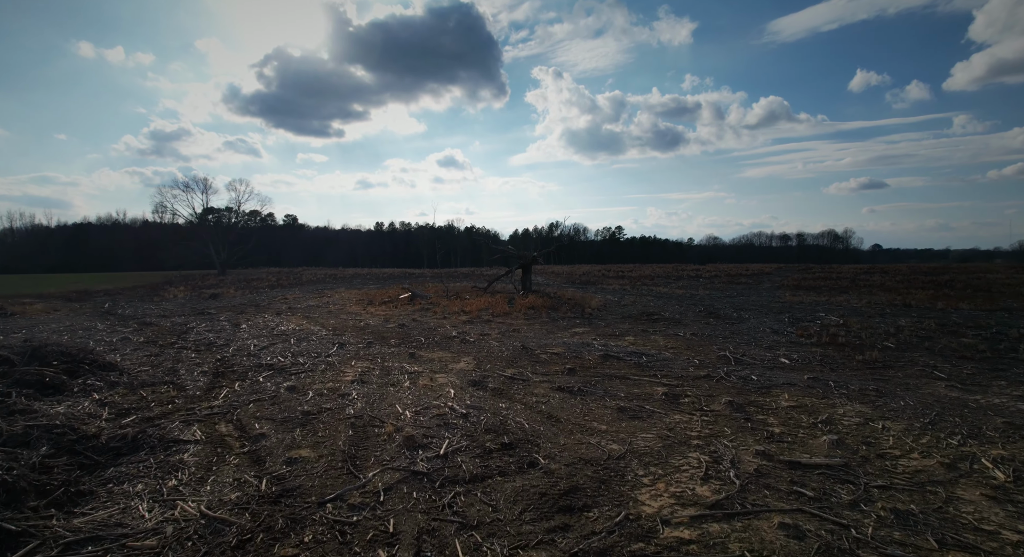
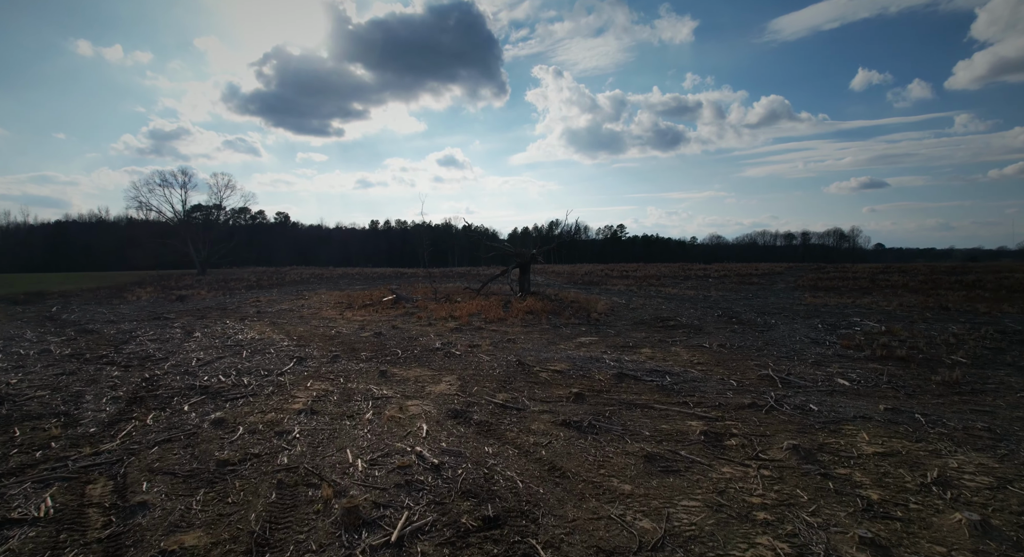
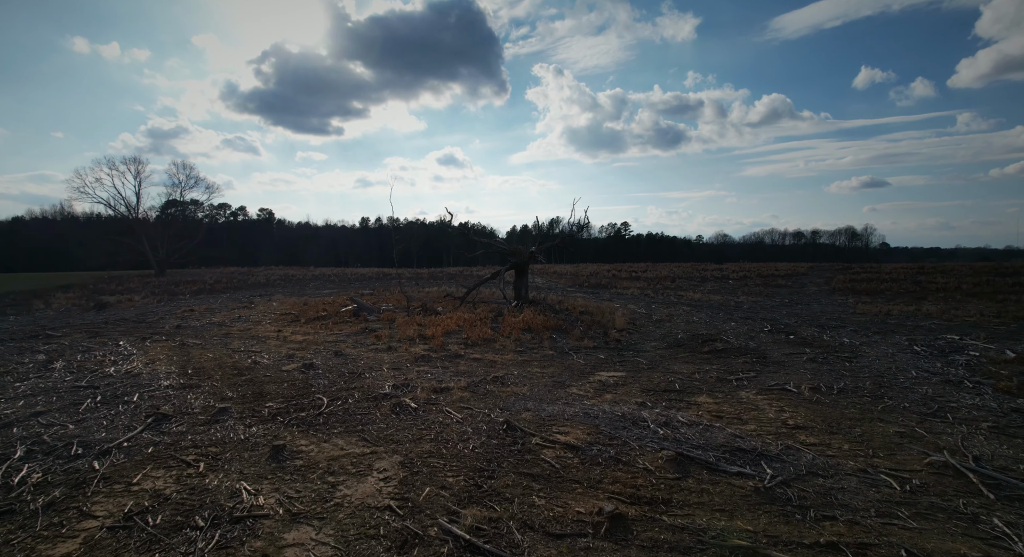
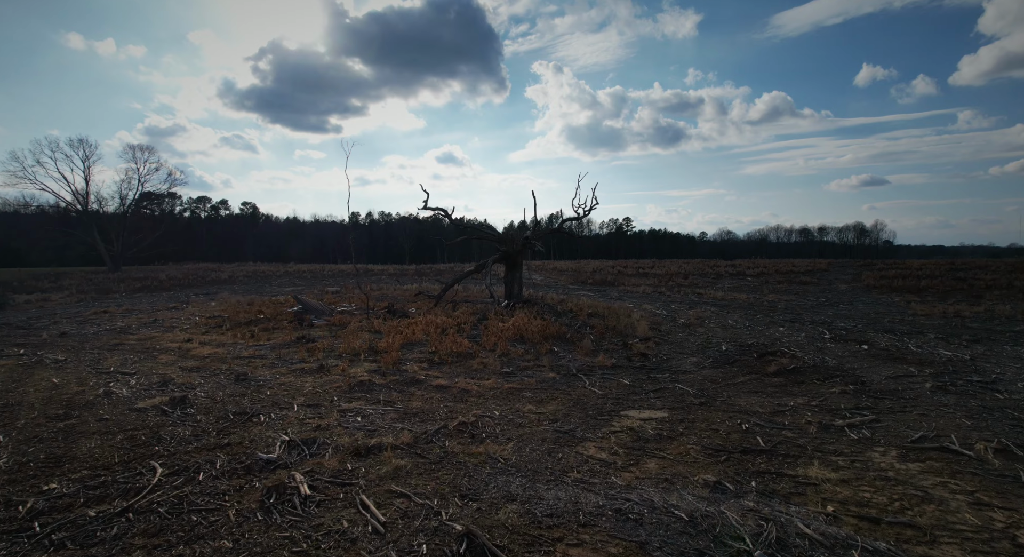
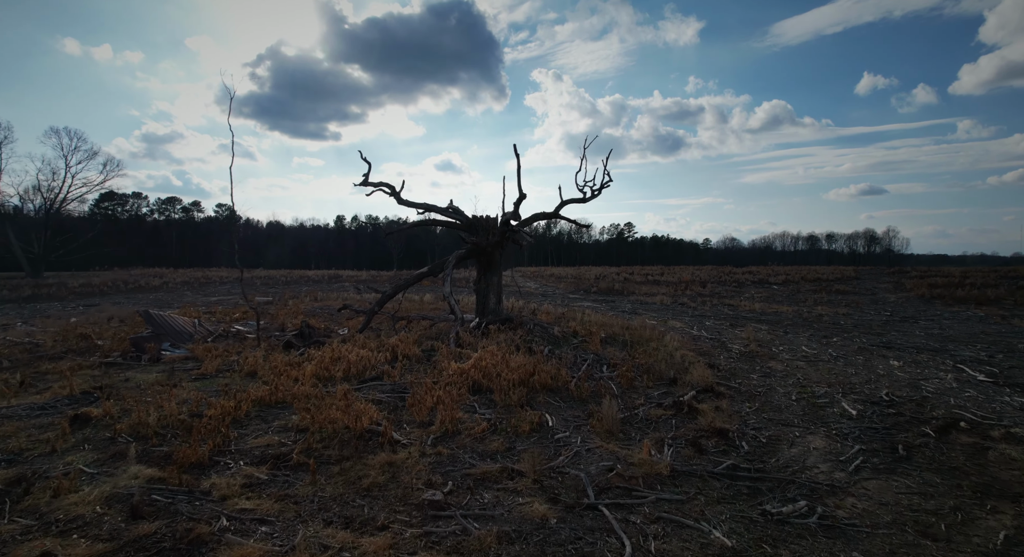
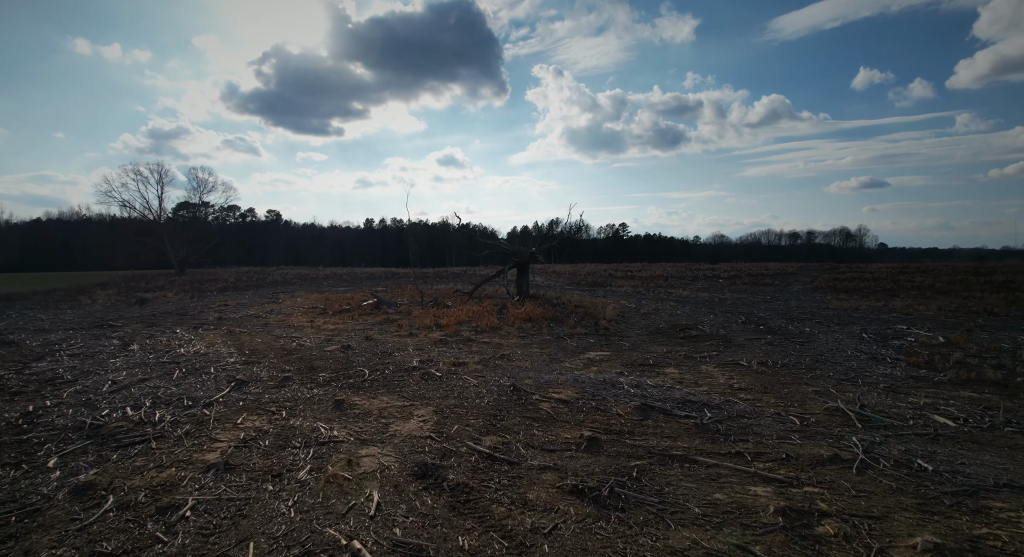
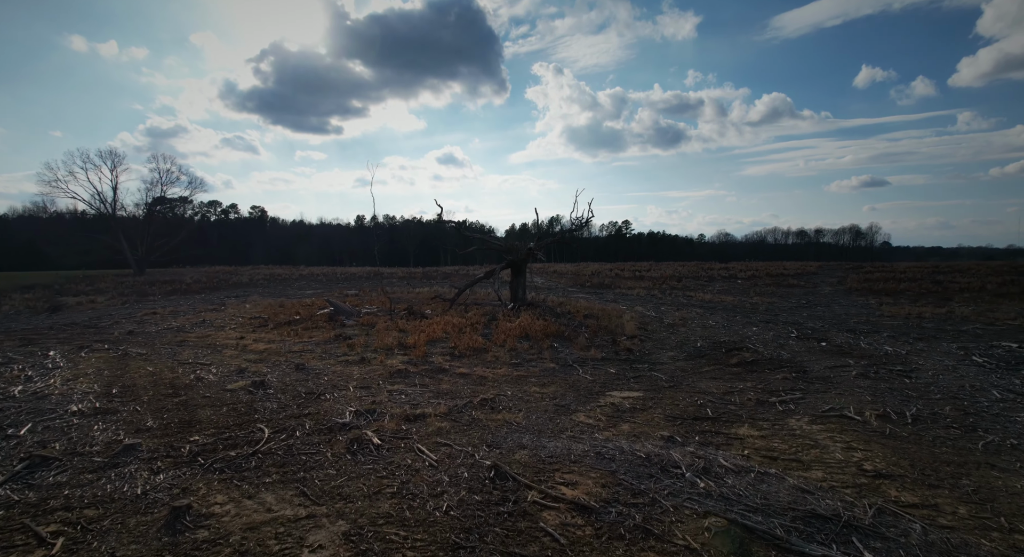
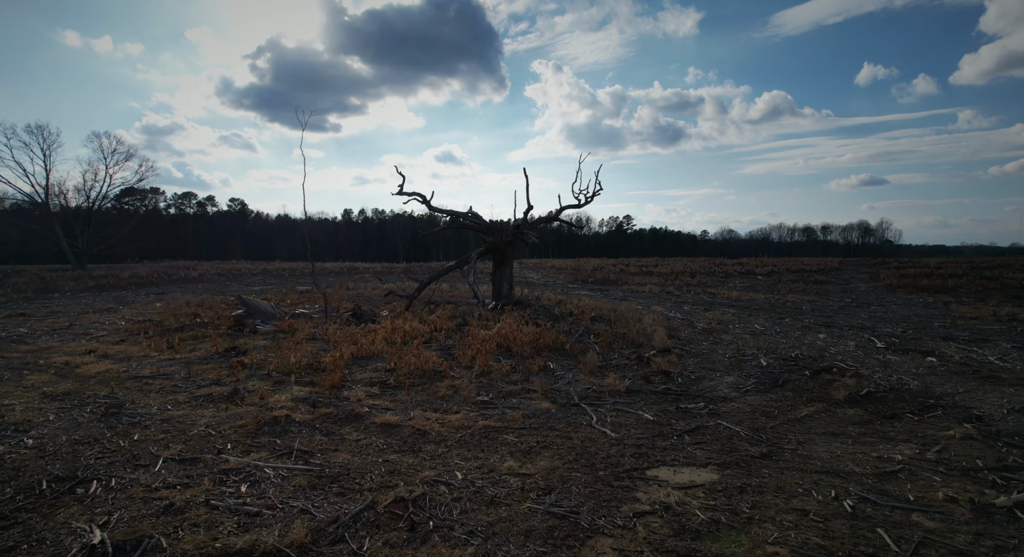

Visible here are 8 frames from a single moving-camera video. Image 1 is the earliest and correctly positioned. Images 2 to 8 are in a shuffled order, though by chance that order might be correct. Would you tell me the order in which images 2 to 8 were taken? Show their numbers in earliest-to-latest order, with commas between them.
2, 6, 3, 7, 4, 8, 5
